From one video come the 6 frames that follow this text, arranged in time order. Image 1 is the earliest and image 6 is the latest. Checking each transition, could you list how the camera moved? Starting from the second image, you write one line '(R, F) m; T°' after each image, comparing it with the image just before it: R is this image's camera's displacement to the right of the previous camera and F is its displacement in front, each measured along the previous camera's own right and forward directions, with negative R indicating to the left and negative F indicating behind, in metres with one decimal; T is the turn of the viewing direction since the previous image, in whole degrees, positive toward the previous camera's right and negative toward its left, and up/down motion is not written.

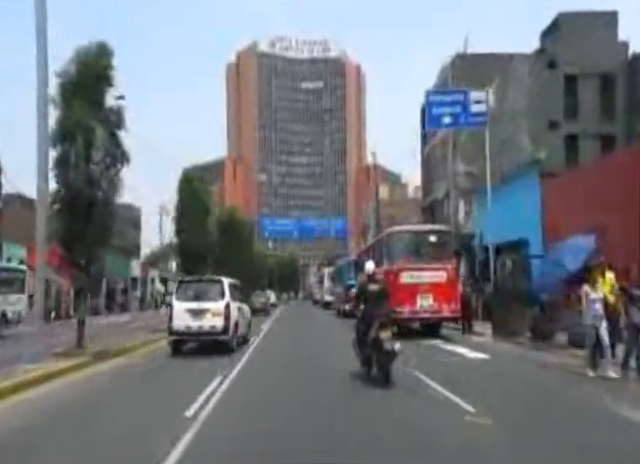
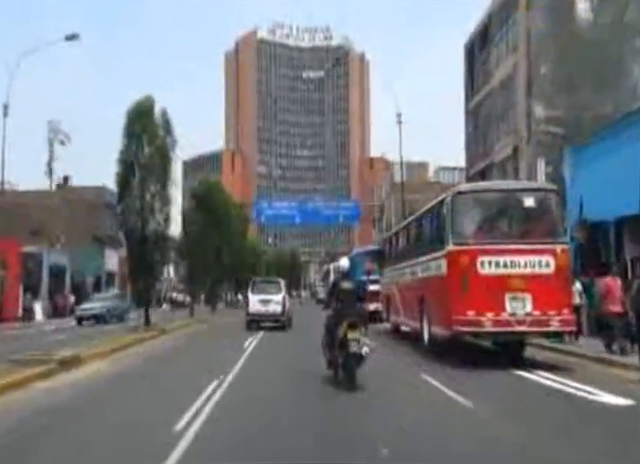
(-0.1, +1.9) m; 0°
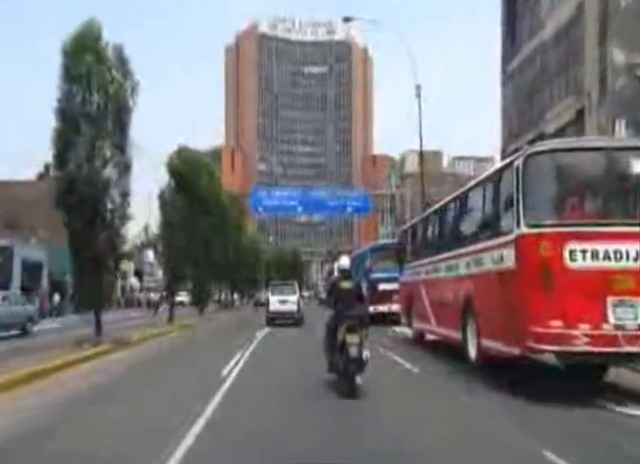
(-0.1, +1.0) m; 0°
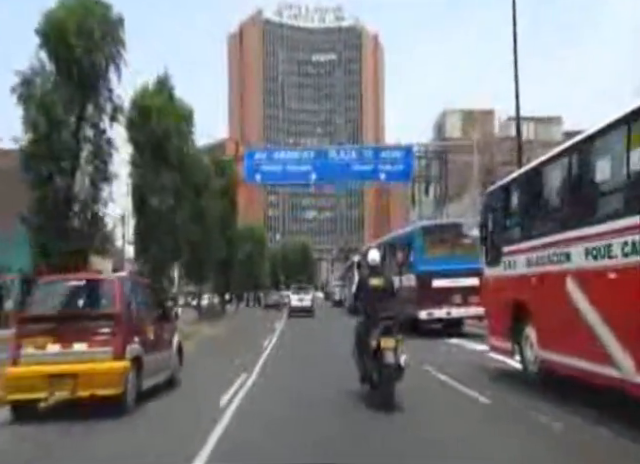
(-0.1, +2.3) m; -1°
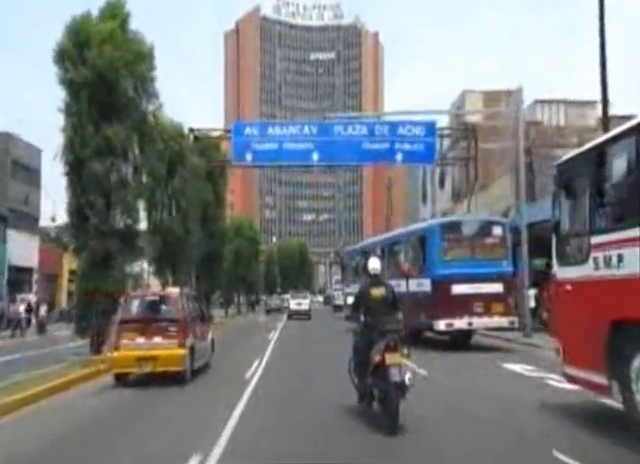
(-0.1, +1.0) m; 0°
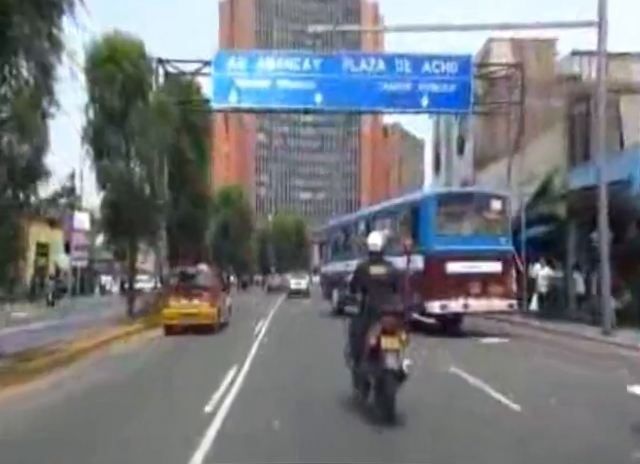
(0.0, +0.9) m; 0°
